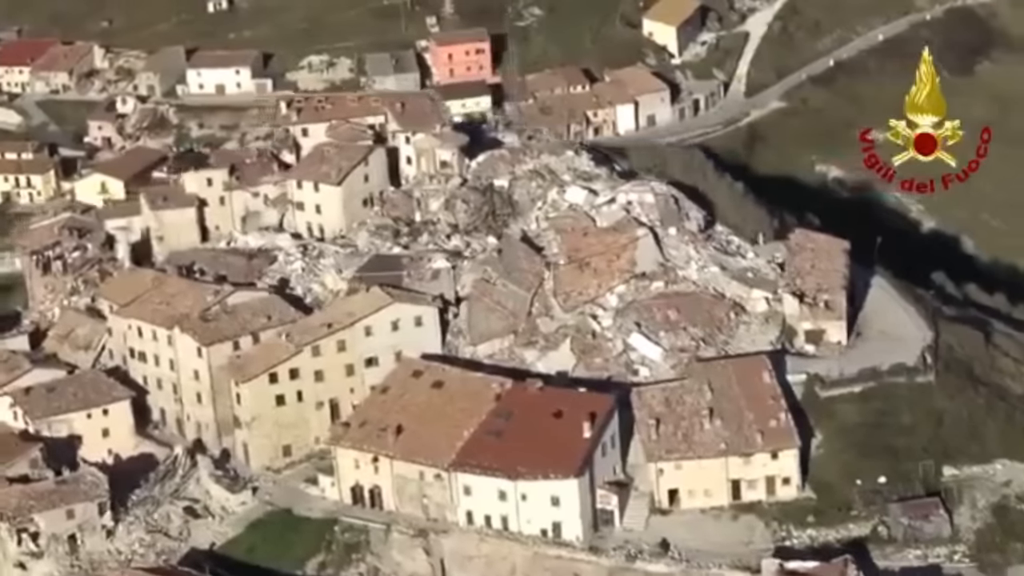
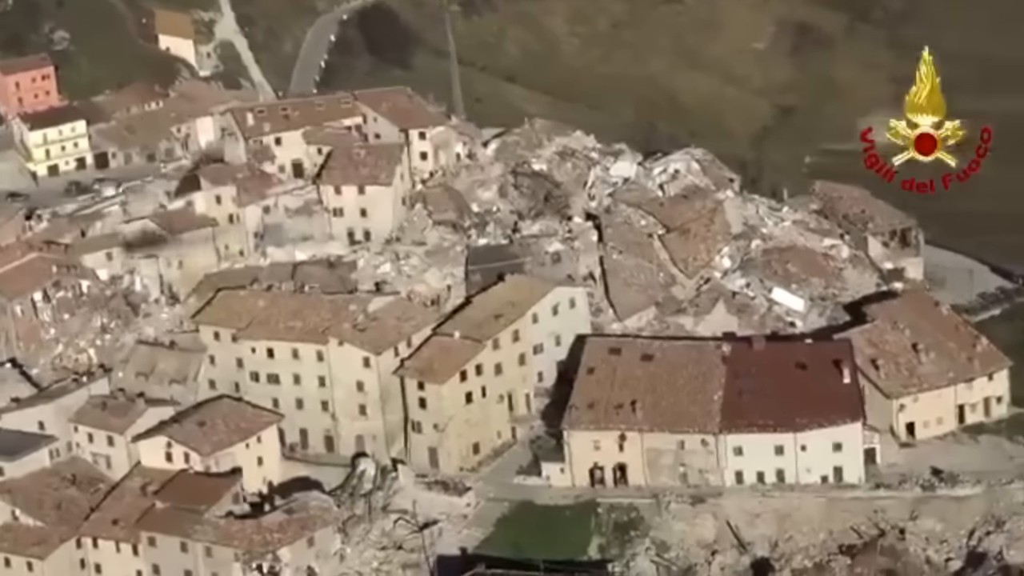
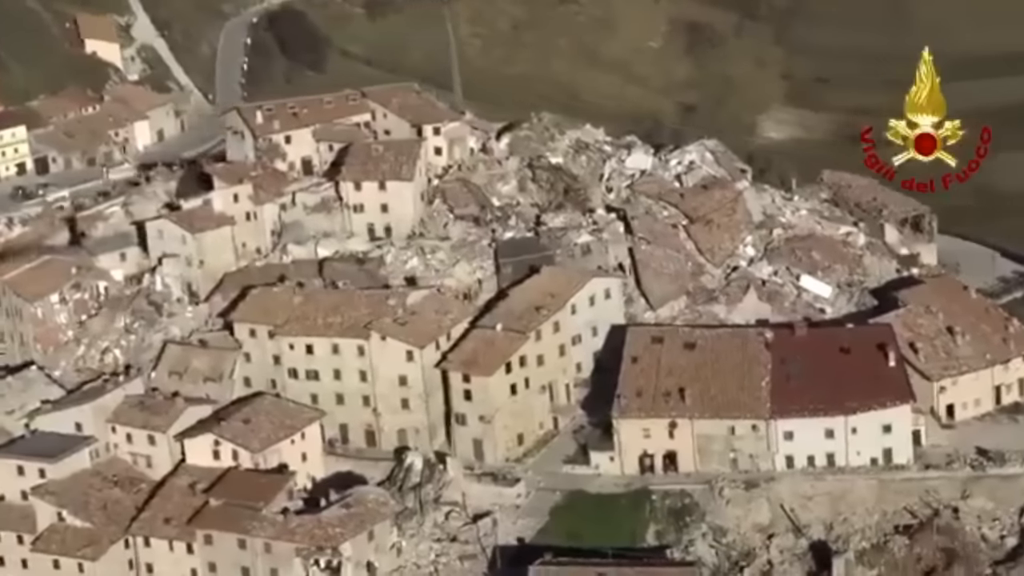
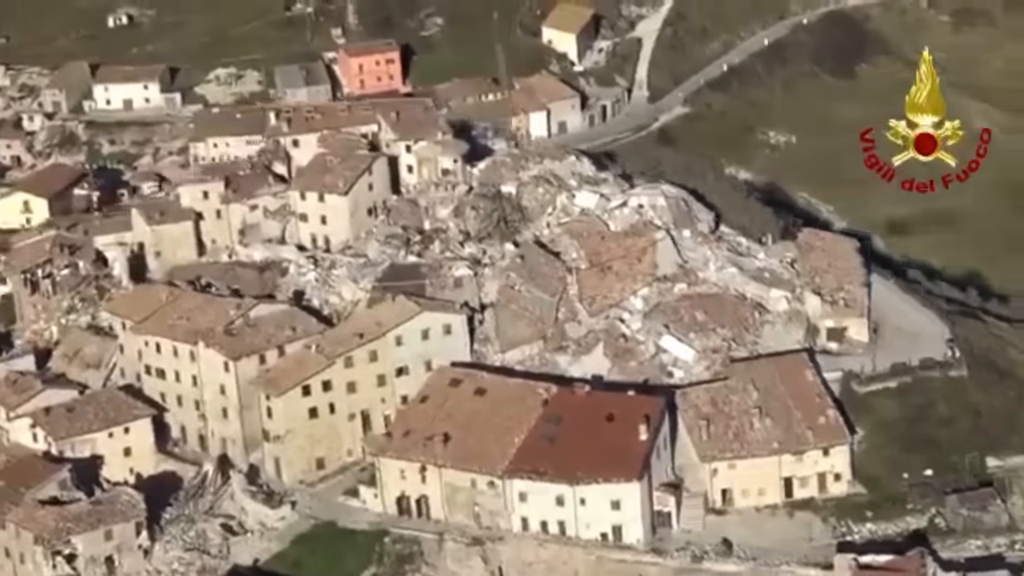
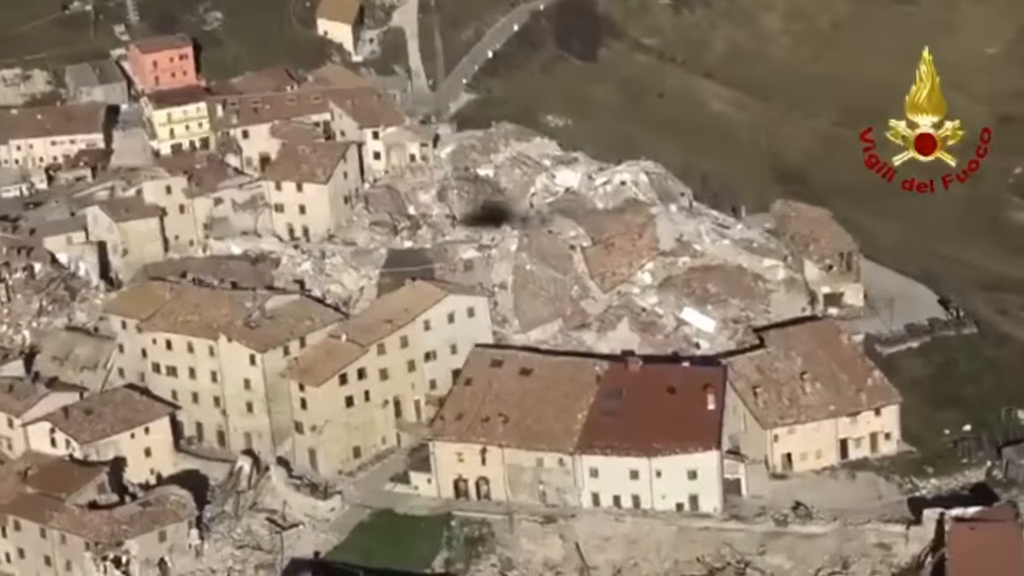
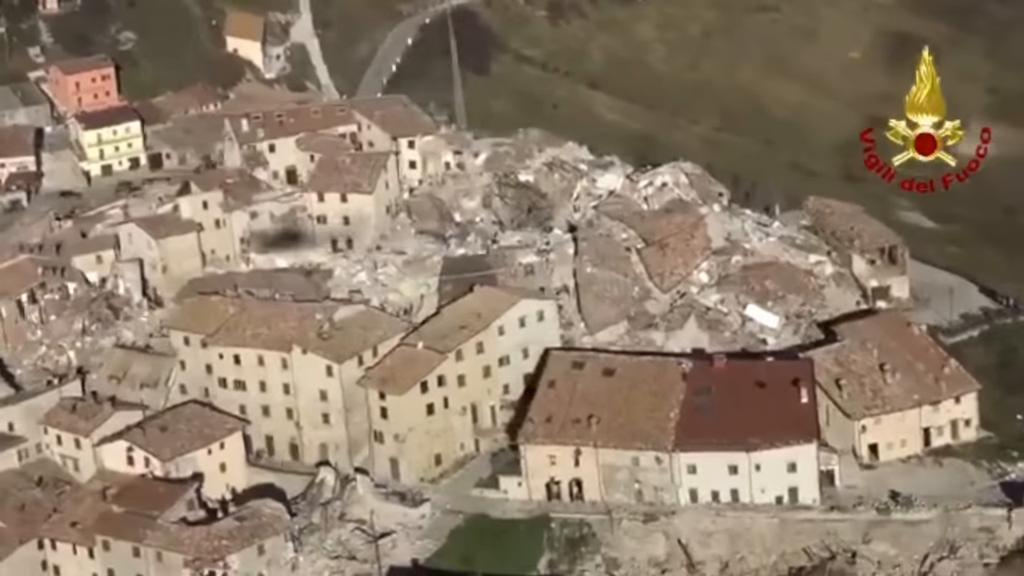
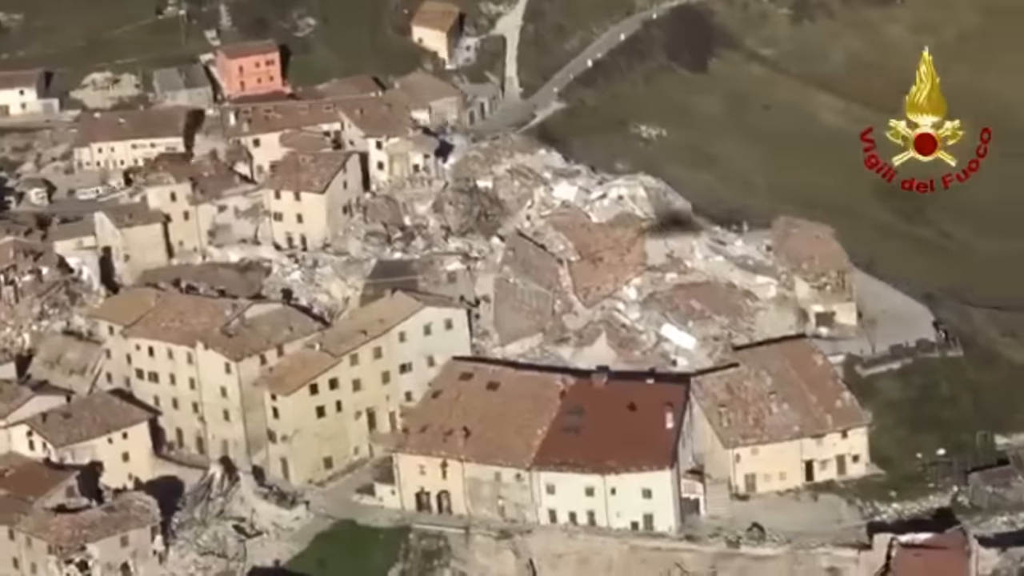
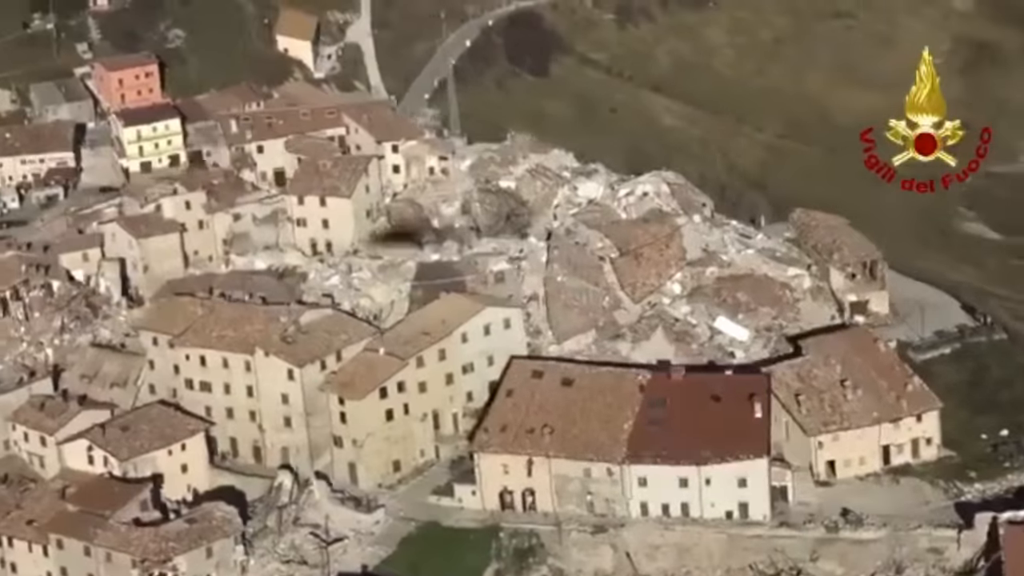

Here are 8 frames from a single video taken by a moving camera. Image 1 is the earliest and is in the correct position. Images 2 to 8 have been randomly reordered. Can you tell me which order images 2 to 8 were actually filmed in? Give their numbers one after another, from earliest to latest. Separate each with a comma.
4, 7, 5, 8, 6, 2, 3
